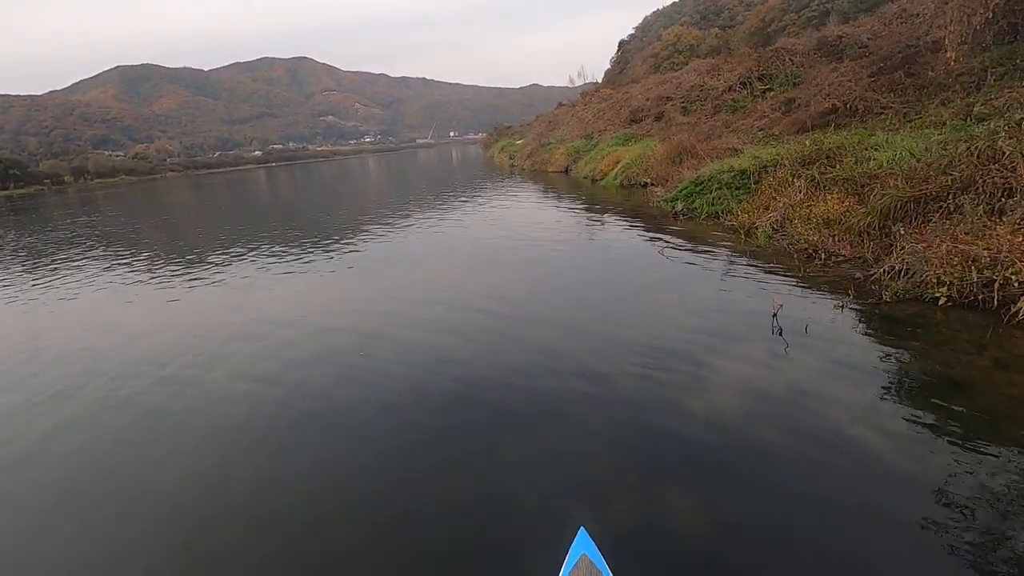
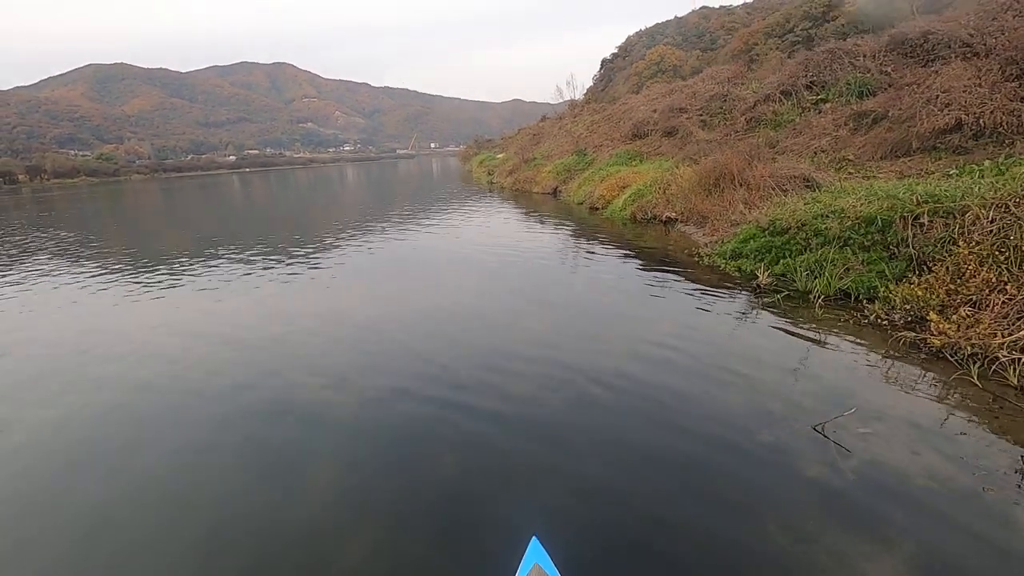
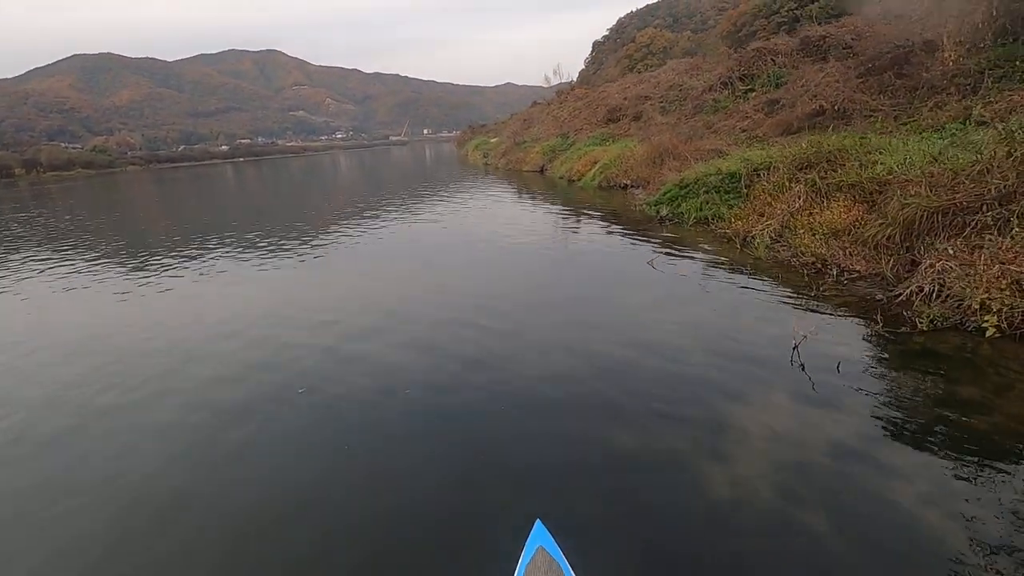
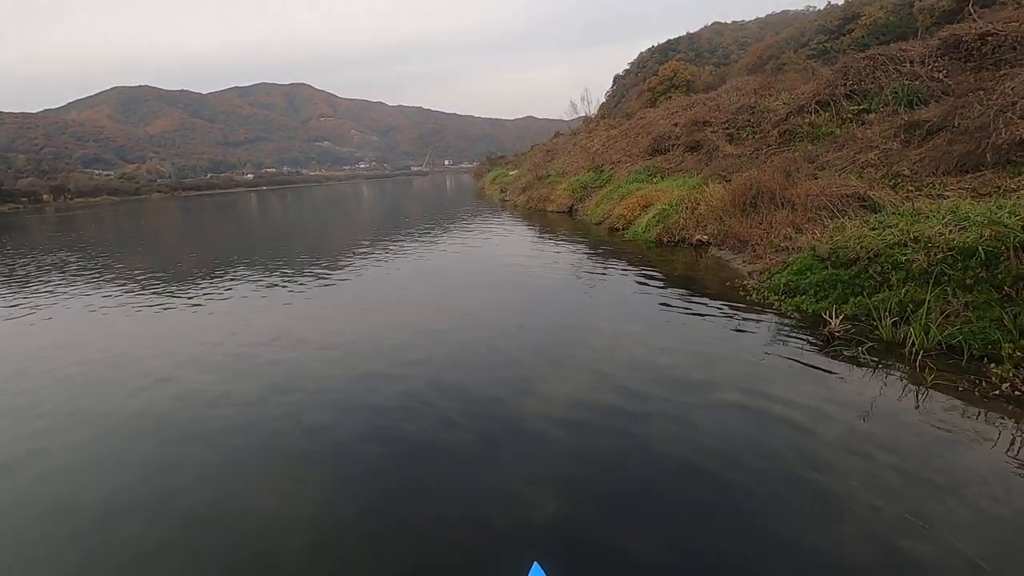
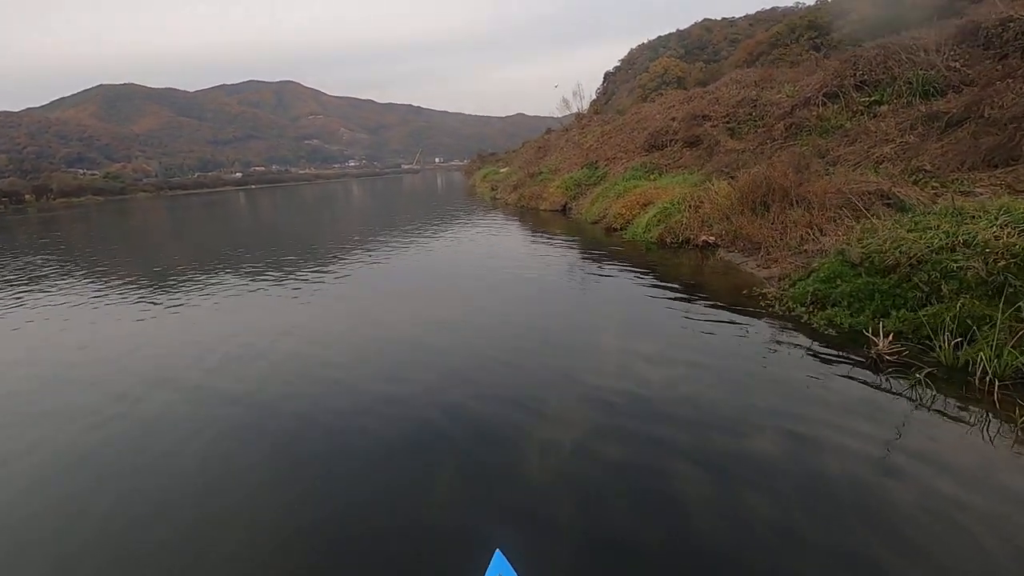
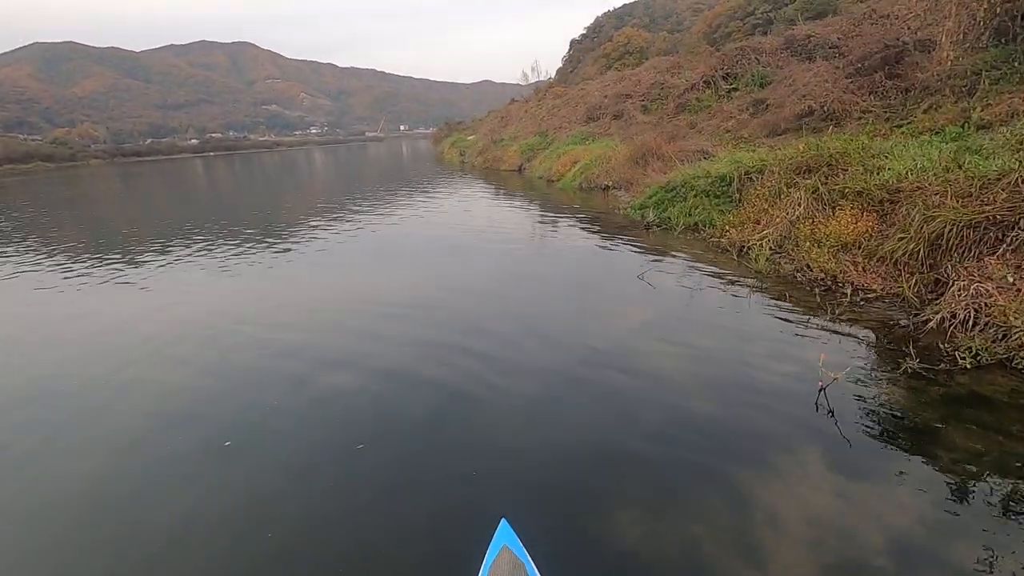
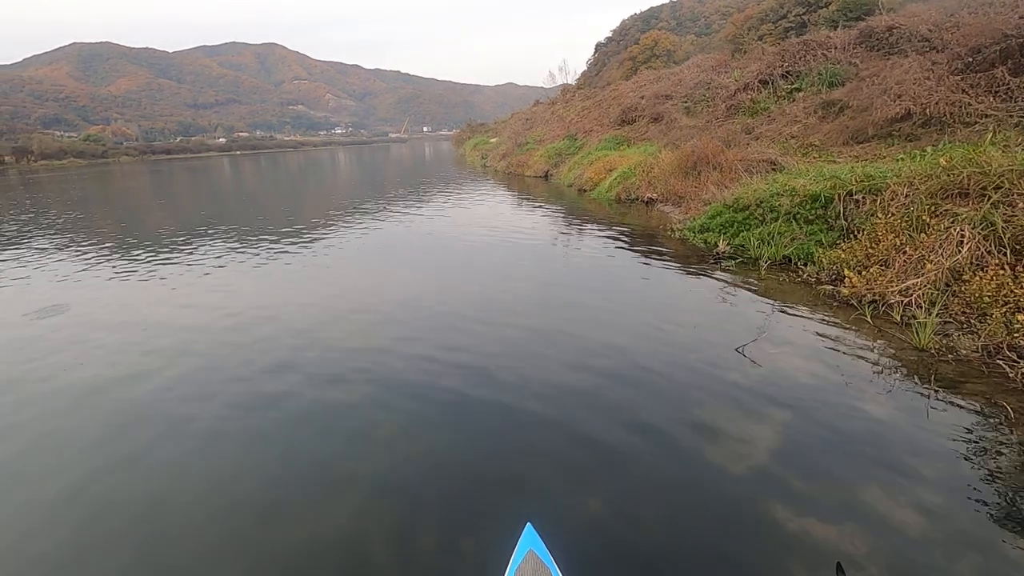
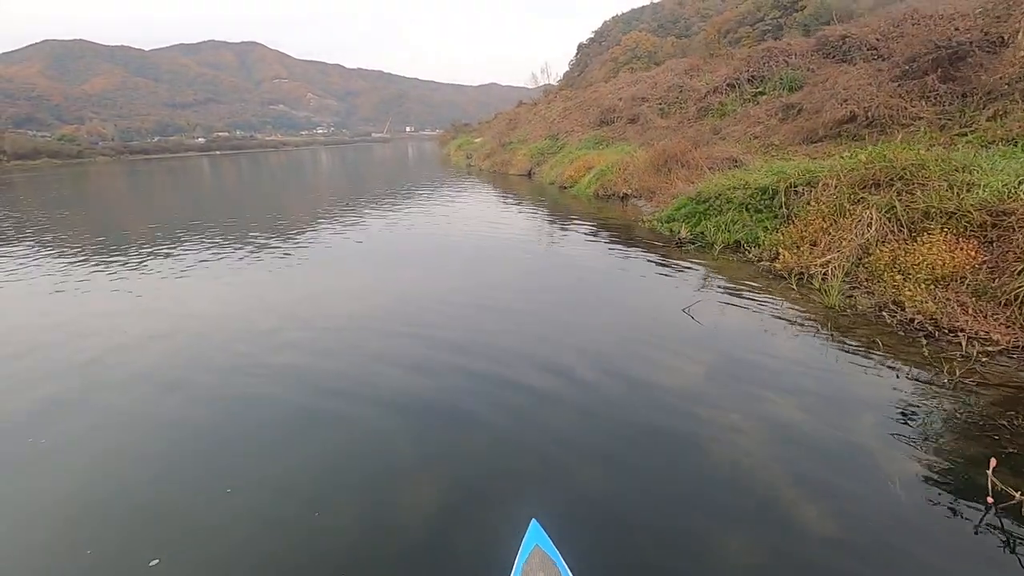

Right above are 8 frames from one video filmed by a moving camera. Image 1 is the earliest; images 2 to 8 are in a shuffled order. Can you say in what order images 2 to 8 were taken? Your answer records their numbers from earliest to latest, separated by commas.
3, 6, 8, 7, 2, 4, 5
